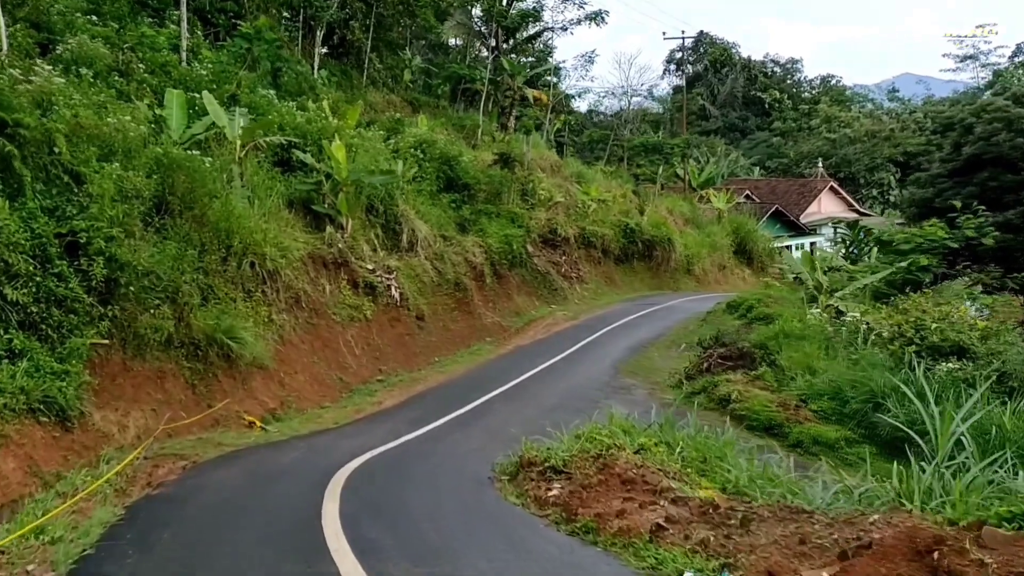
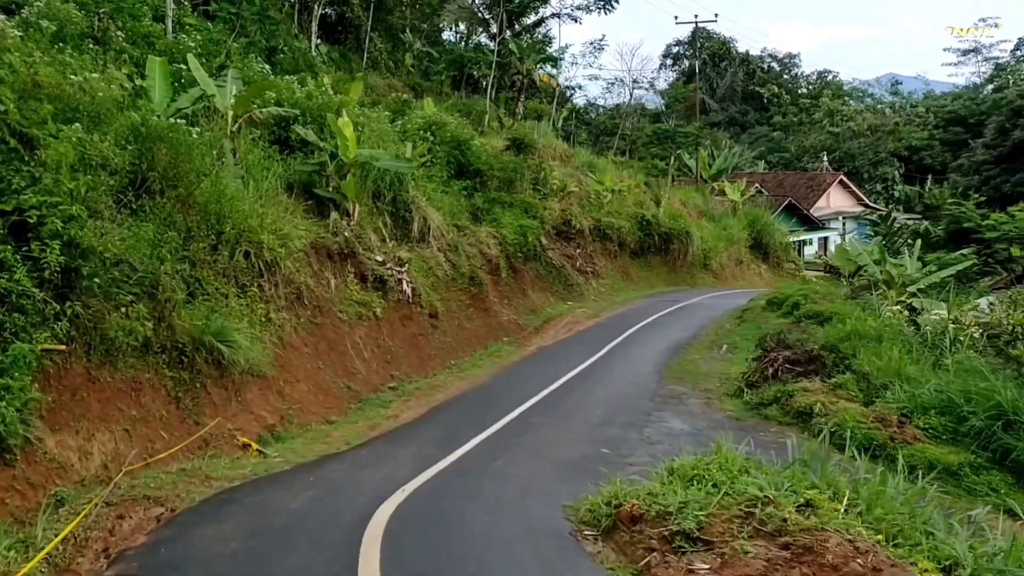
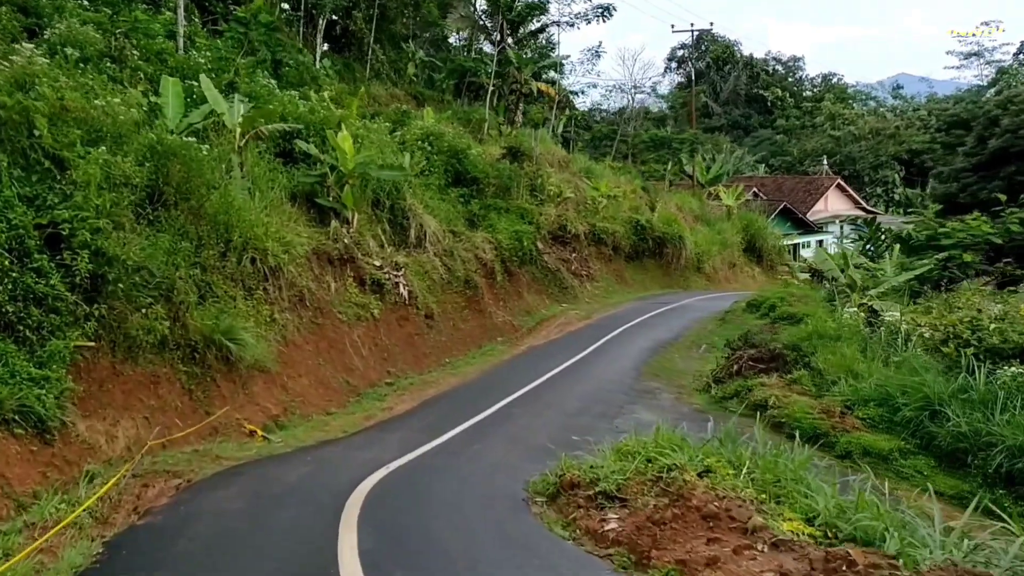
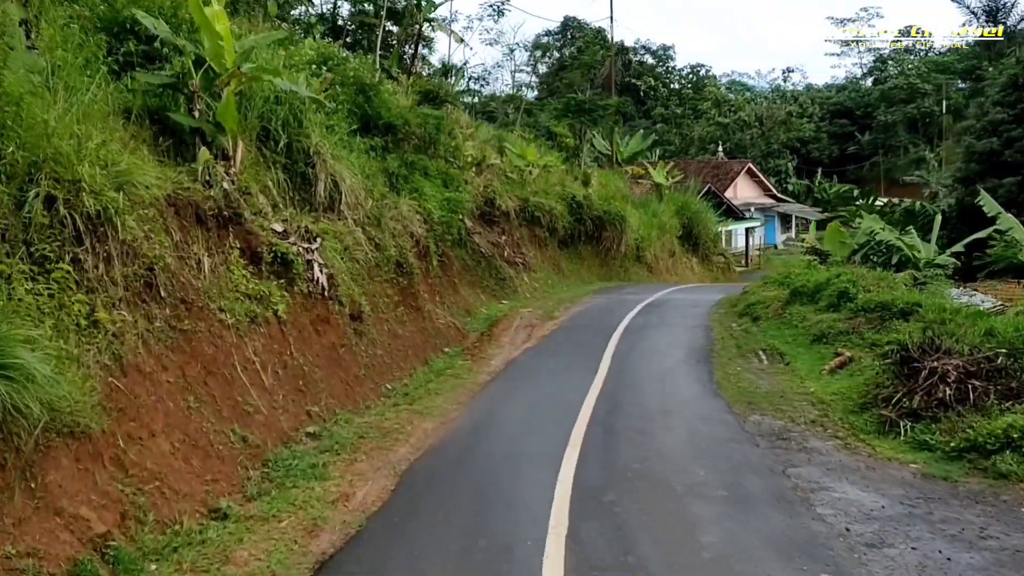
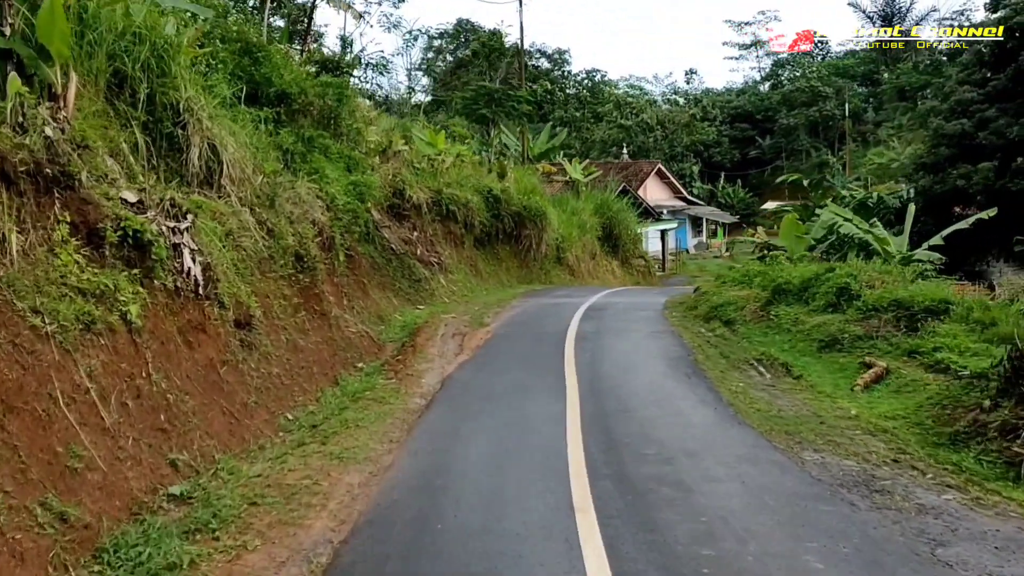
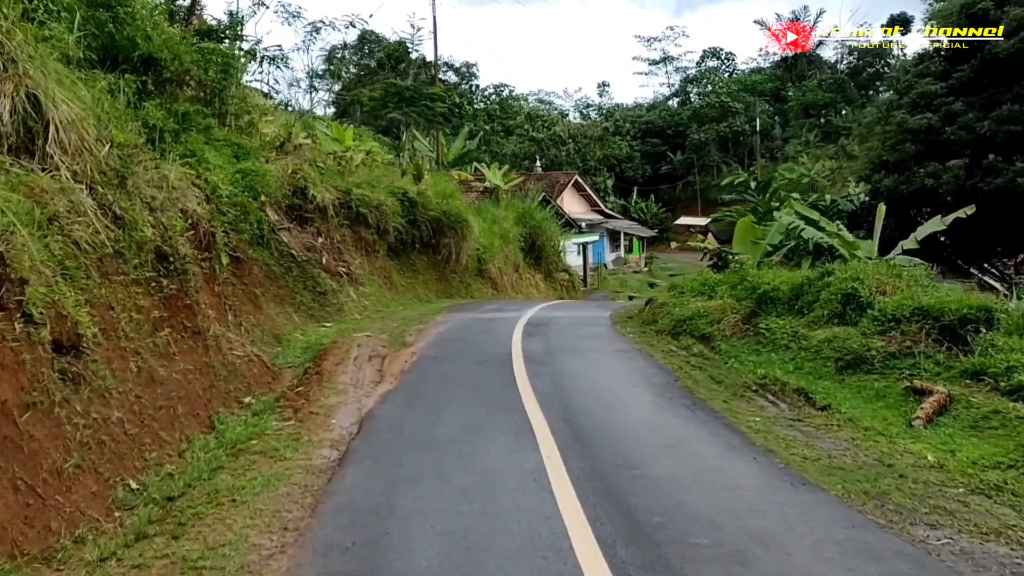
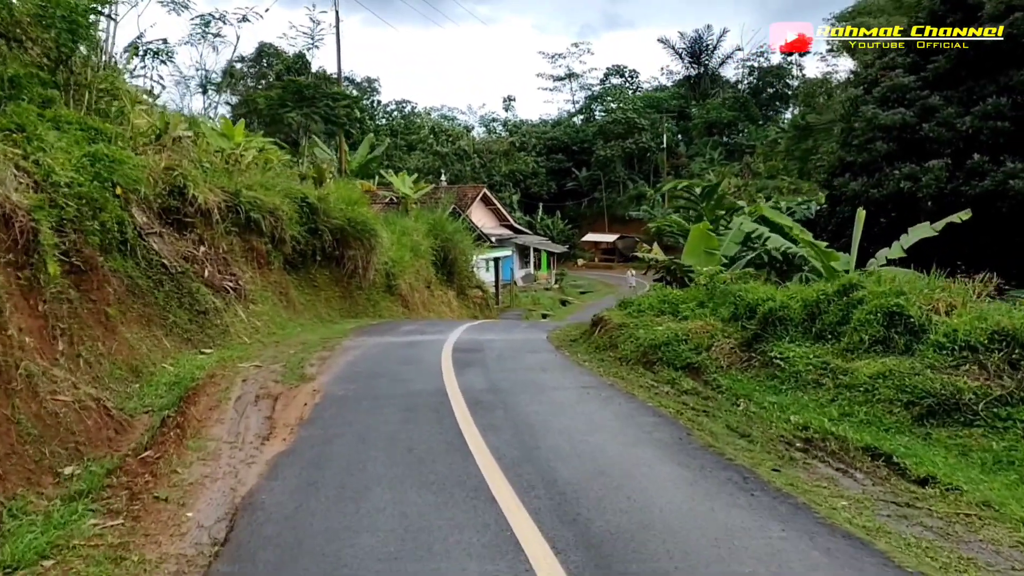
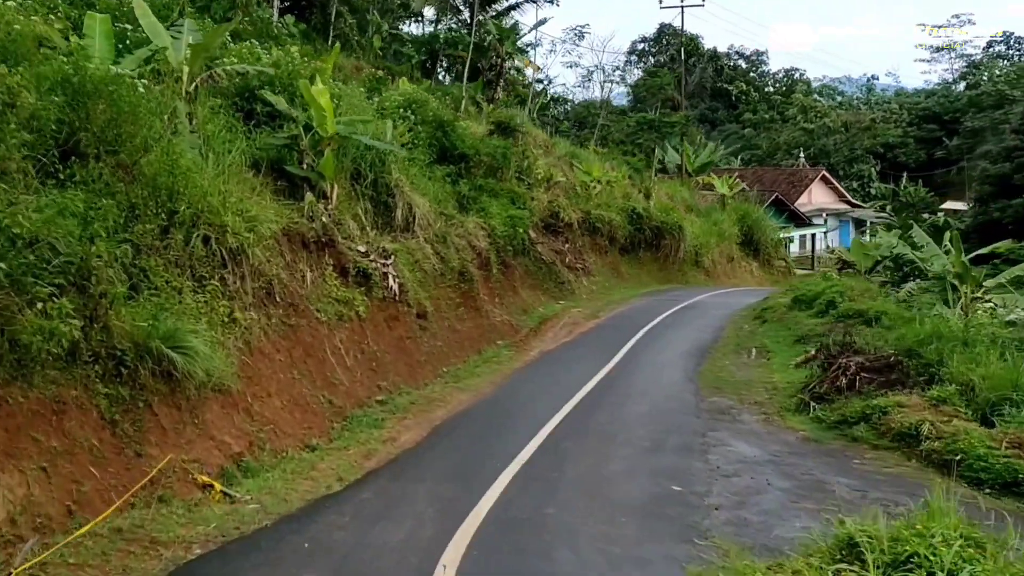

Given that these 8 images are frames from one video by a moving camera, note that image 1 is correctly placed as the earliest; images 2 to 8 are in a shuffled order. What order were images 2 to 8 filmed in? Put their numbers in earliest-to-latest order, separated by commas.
3, 2, 8, 4, 5, 6, 7
